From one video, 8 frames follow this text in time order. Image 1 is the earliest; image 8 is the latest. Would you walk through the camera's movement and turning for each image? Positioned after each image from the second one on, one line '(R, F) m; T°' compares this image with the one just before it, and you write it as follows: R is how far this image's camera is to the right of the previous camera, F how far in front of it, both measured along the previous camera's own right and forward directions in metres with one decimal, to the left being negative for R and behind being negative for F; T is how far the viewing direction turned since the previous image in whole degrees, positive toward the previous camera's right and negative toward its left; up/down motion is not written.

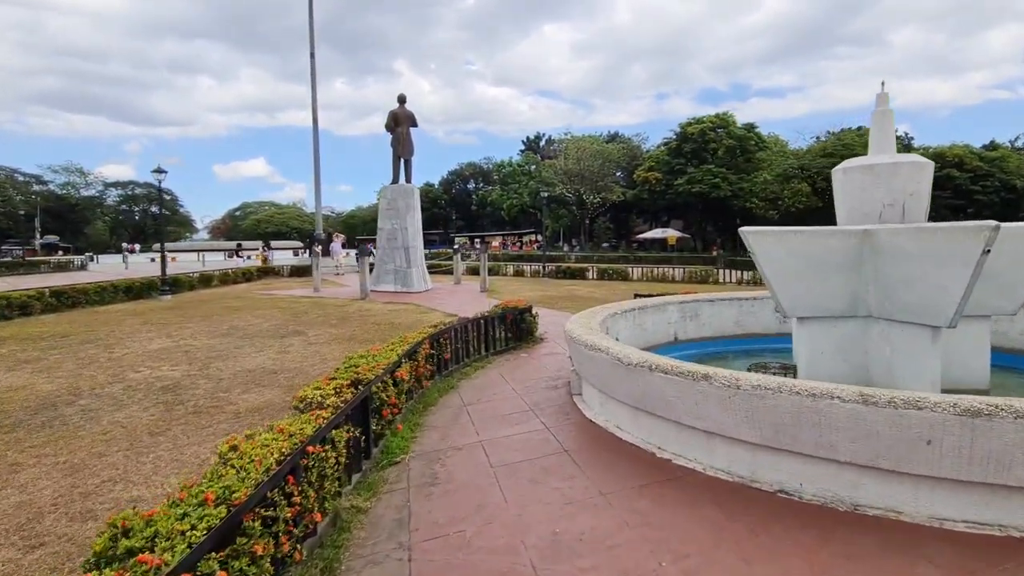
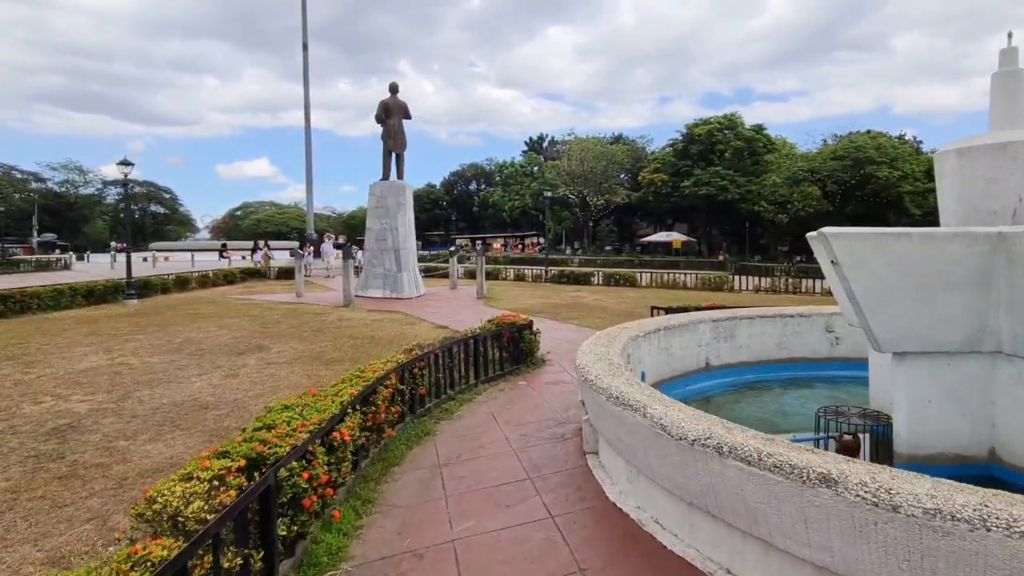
(+0.1, +1.5) m; 0°
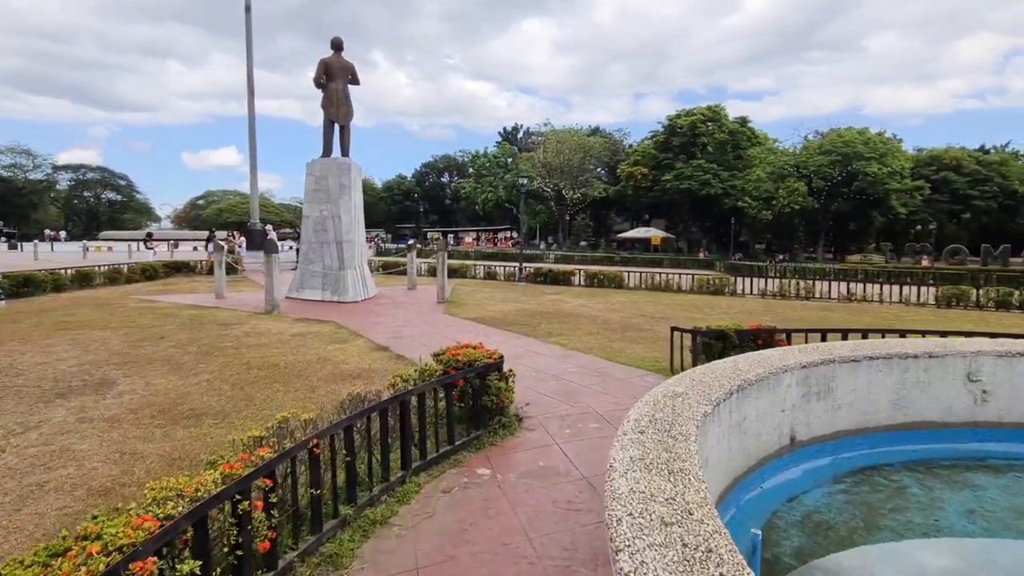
(+0.1, +2.8) m; +3°
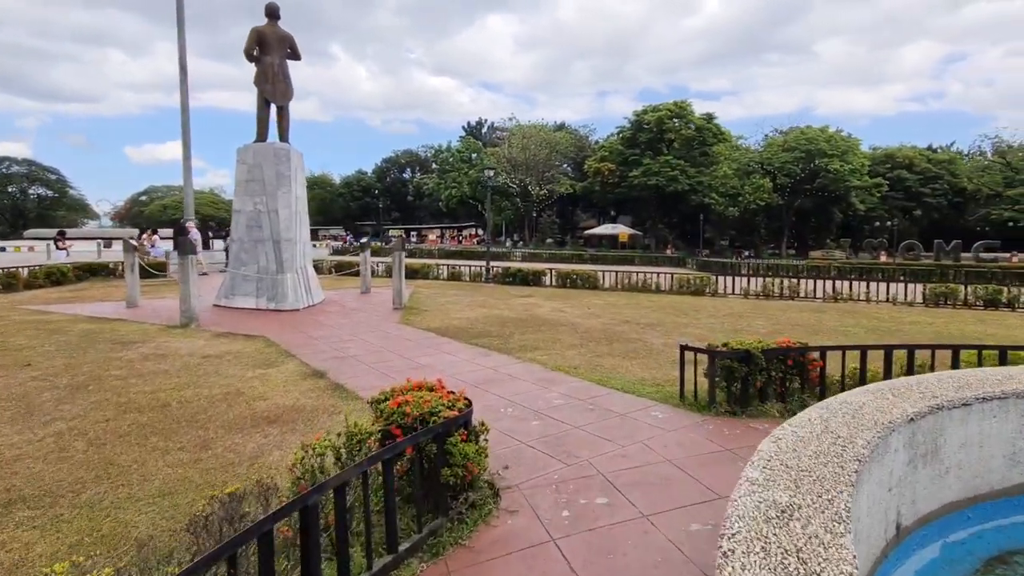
(0.0, +1.5) m; +4°
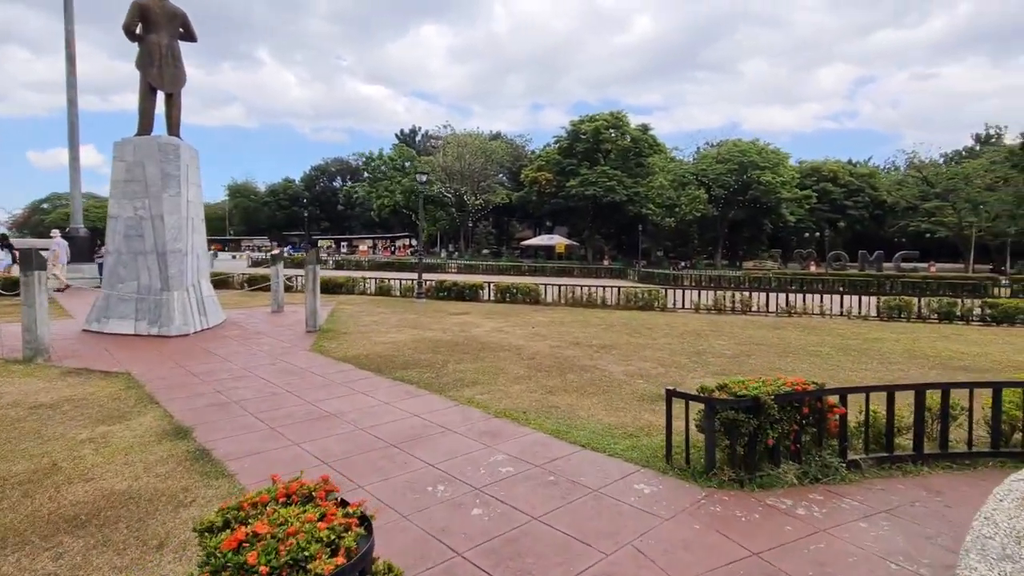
(0.0, +1.4) m; +6°
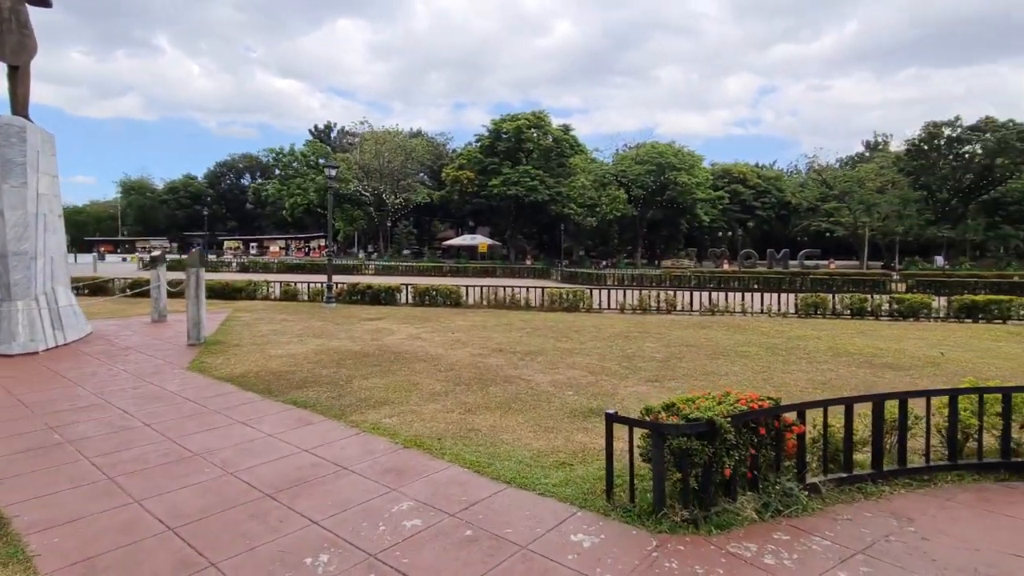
(+0.1, +0.8) m; +8°
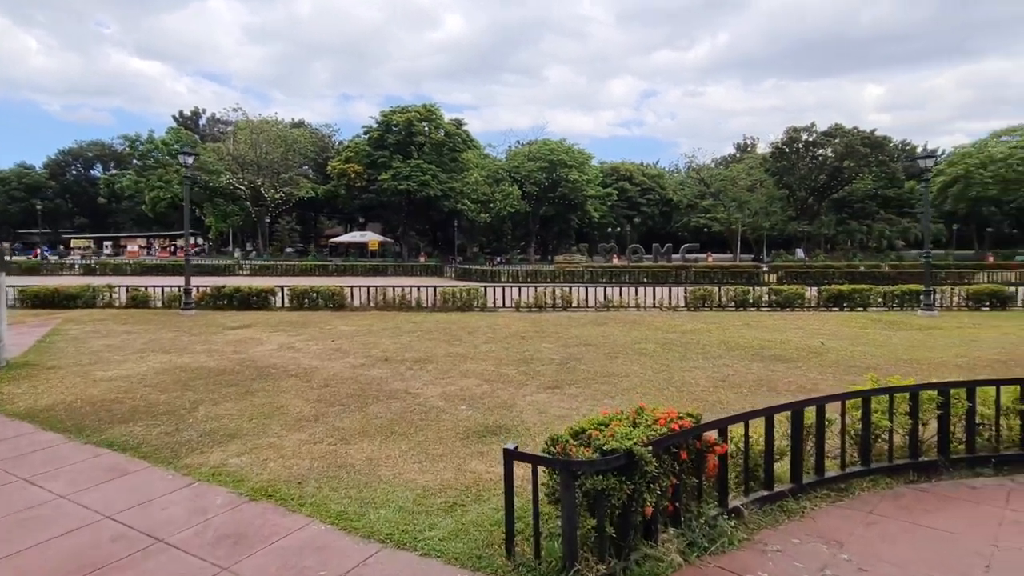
(+0.1, +0.7) m; +11°
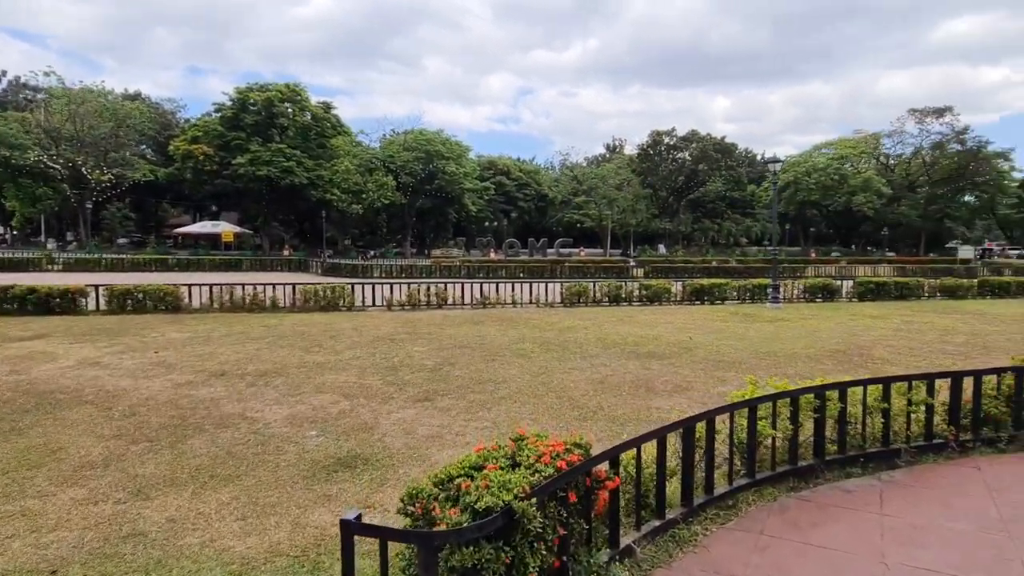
(+0.1, +0.7) m; +13°
